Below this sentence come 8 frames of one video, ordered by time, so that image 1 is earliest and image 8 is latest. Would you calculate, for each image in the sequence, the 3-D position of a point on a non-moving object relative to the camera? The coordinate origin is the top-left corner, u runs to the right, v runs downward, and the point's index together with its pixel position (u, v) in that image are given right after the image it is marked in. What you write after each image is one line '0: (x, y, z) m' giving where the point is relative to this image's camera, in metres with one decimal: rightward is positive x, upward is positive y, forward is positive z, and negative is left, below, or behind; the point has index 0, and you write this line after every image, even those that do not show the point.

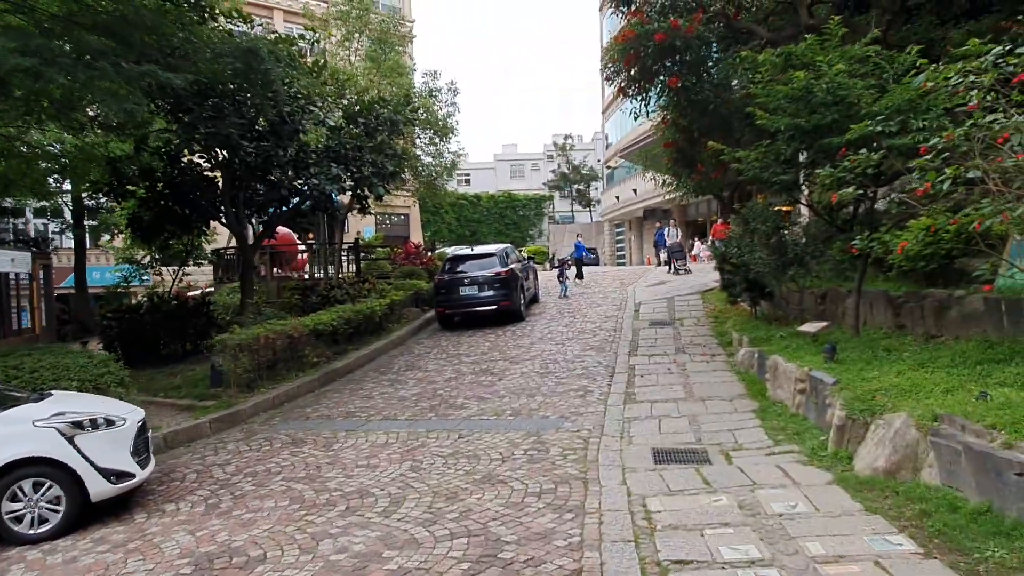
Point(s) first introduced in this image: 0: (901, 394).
0: (+3.0, -0.8, +5.6) m
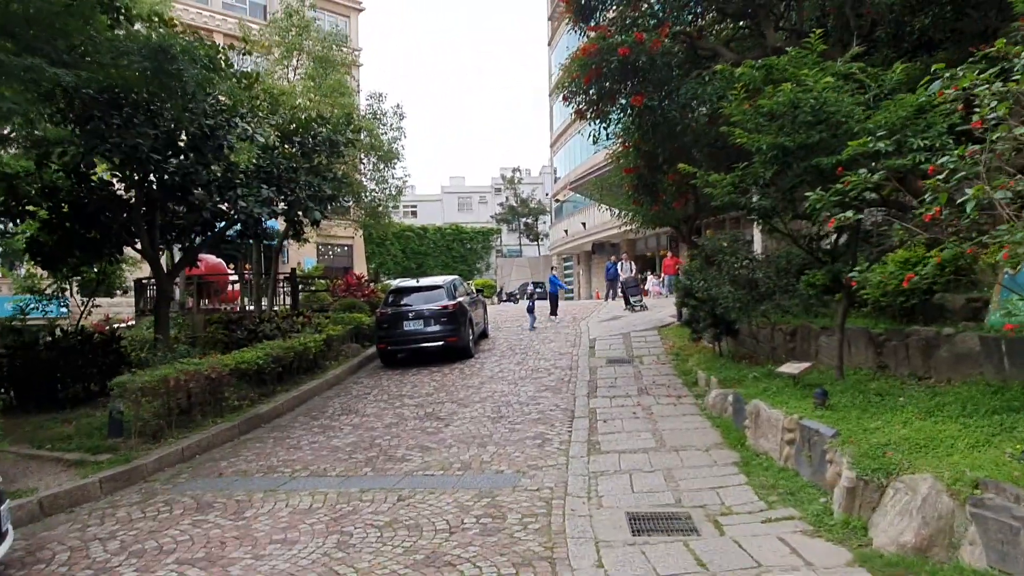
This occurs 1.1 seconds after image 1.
0: (+2.7, -1.1, +4.8) m
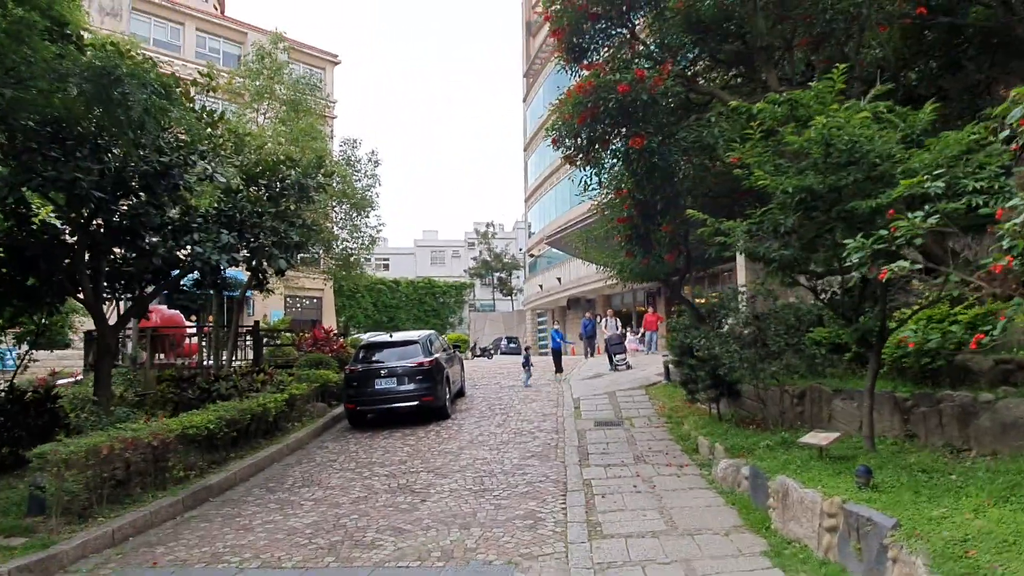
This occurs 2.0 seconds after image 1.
0: (+2.7, -1.4, +3.9) m
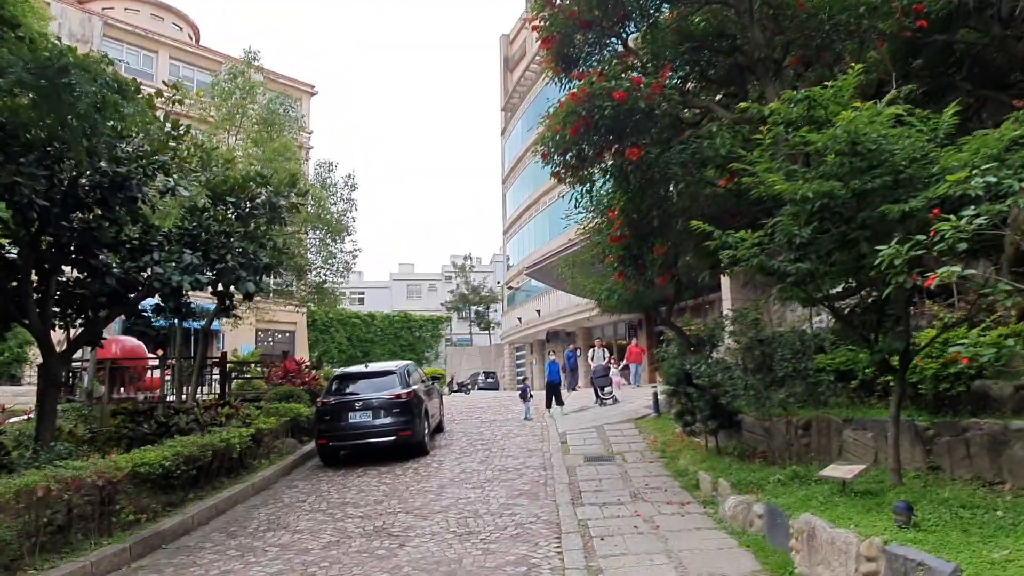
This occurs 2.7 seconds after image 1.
0: (+2.7, -1.4, +3.3) m
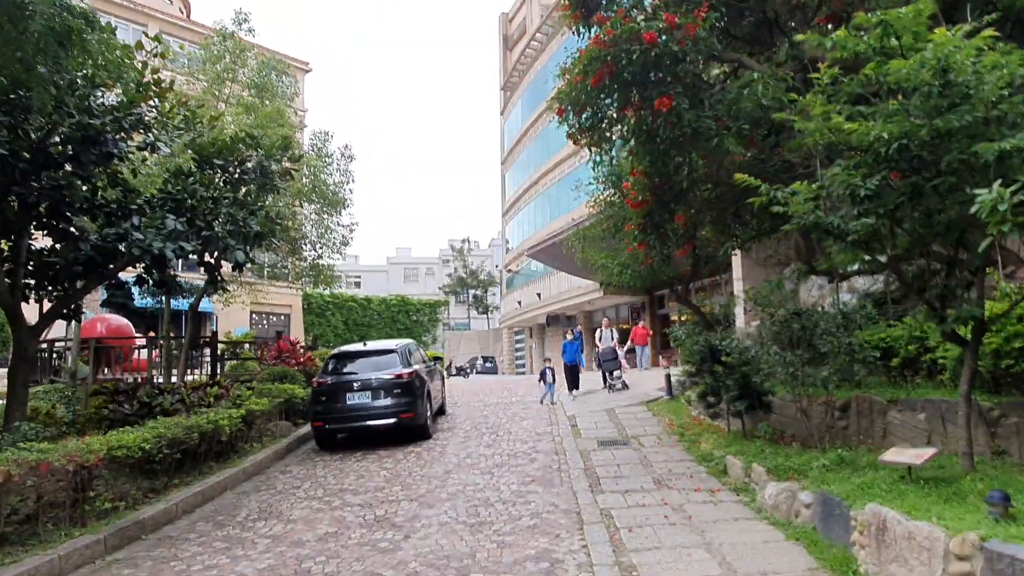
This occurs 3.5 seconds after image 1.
0: (+2.9, -1.2, +2.6) m
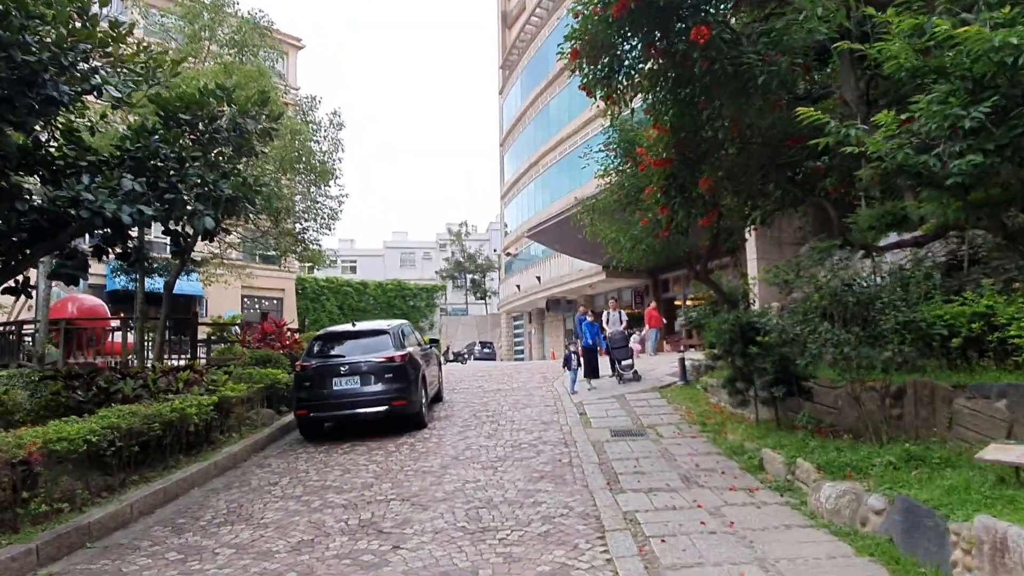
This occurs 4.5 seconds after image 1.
0: (+3.0, -1.0, +1.6) m
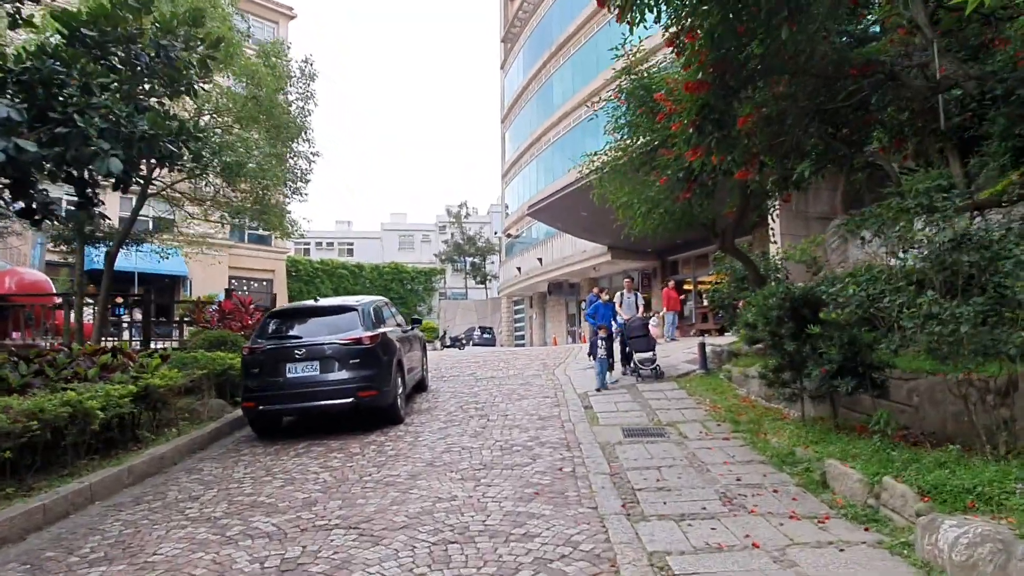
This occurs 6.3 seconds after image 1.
0: (+2.8, -0.8, 0.0) m
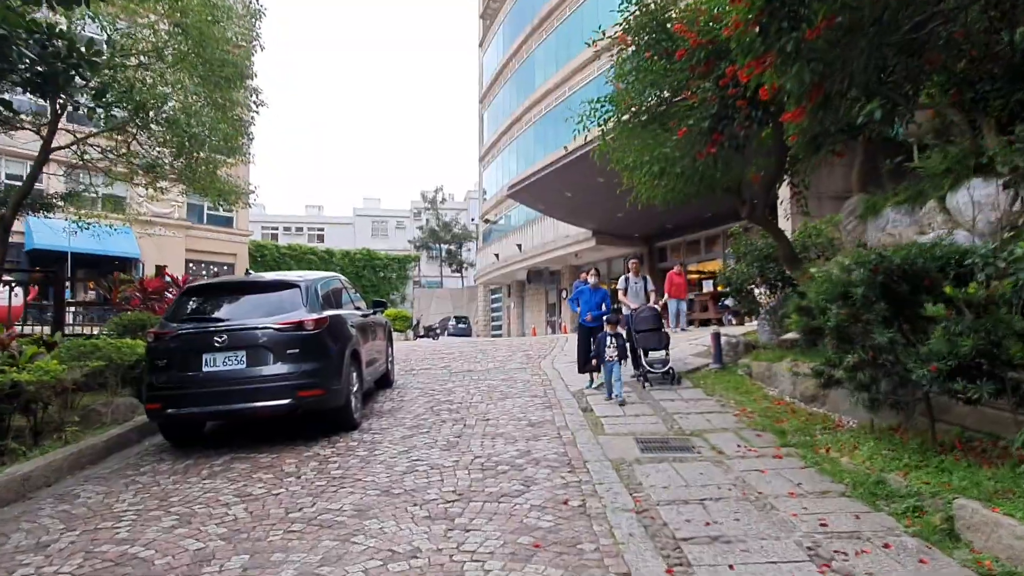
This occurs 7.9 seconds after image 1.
0: (+3.0, -0.7, -1.7) m
